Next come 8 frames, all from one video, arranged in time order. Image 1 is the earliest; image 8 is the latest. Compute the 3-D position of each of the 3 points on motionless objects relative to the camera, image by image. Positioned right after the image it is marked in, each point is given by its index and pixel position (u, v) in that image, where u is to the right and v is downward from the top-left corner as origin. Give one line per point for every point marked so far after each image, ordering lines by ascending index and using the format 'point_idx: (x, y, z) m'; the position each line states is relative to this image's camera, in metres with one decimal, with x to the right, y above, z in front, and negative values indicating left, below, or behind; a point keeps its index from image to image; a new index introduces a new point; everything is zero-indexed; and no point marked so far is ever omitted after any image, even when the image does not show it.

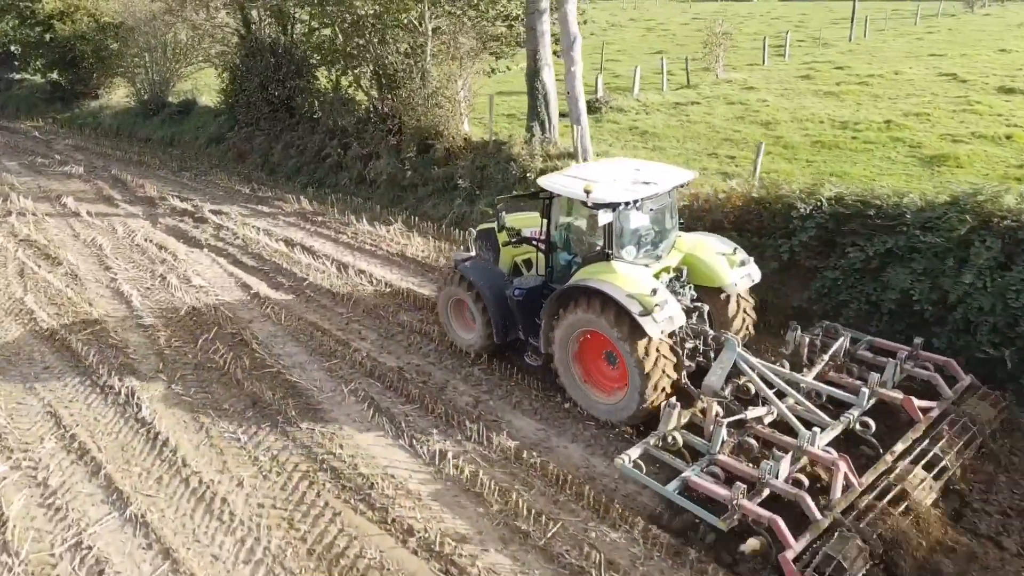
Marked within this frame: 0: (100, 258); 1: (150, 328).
0: (-5.9, +0.4, +10.1) m
1: (-4.1, -0.5, +7.9) m
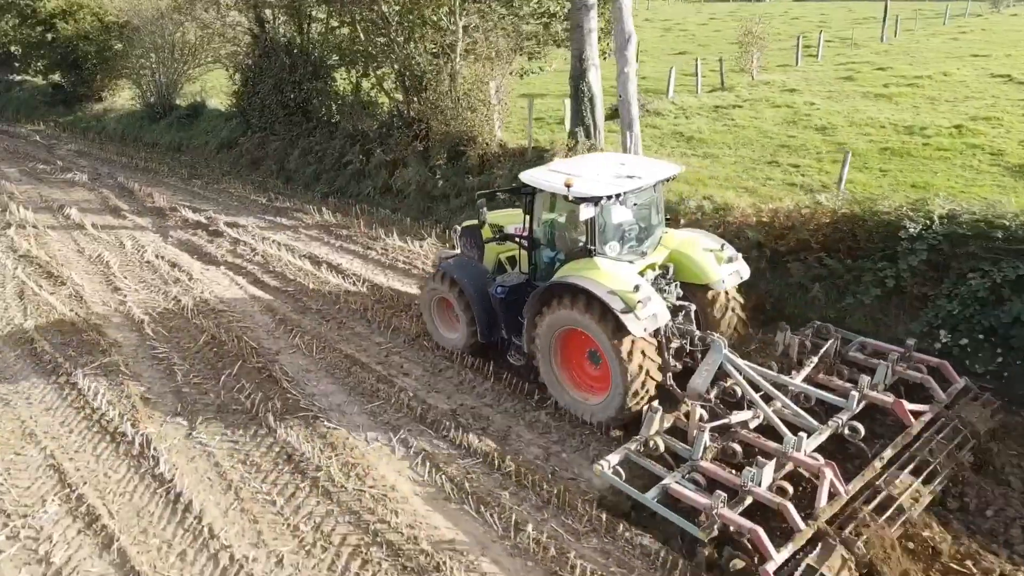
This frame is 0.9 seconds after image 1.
0: (-5.3, +0.1, +9.2) m
1: (-3.5, -0.7, +7.1) m
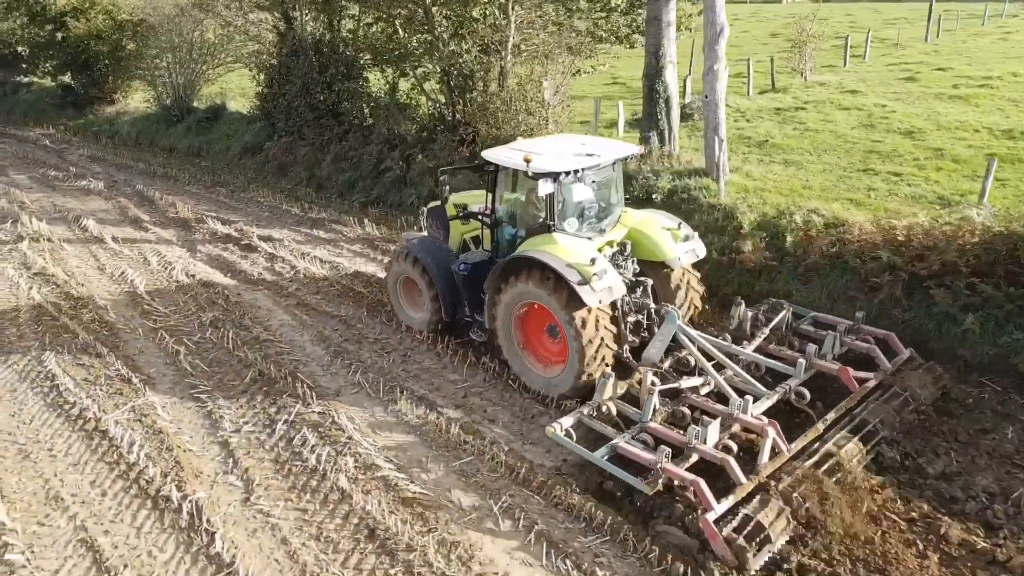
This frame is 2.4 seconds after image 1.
0: (-4.5, -0.1, +8.3) m
1: (-2.6, -1.0, +6.1) m
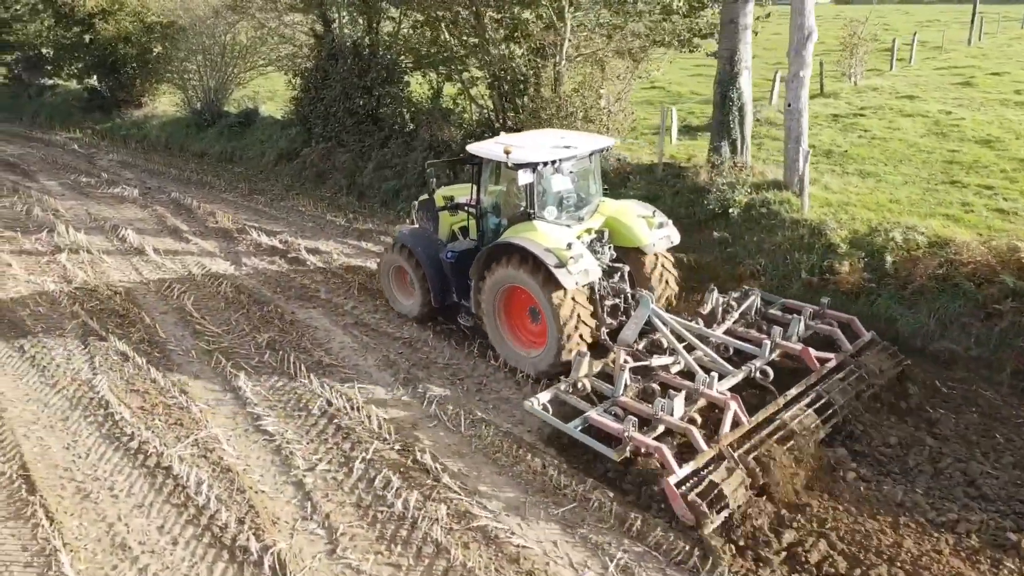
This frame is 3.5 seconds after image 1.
0: (-3.7, -0.3, +7.8) m
1: (-1.9, -1.2, +5.6) m
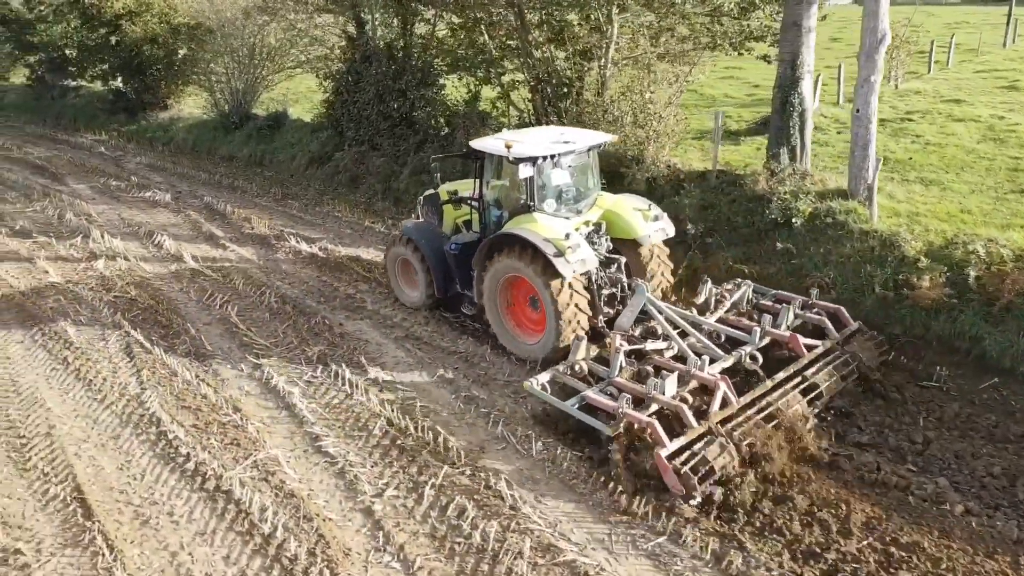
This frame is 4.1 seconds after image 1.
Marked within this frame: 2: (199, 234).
0: (-3.1, -0.4, +7.6) m
1: (-1.3, -1.3, +5.4) m
2: (-4.7, +0.8, +10.7) m
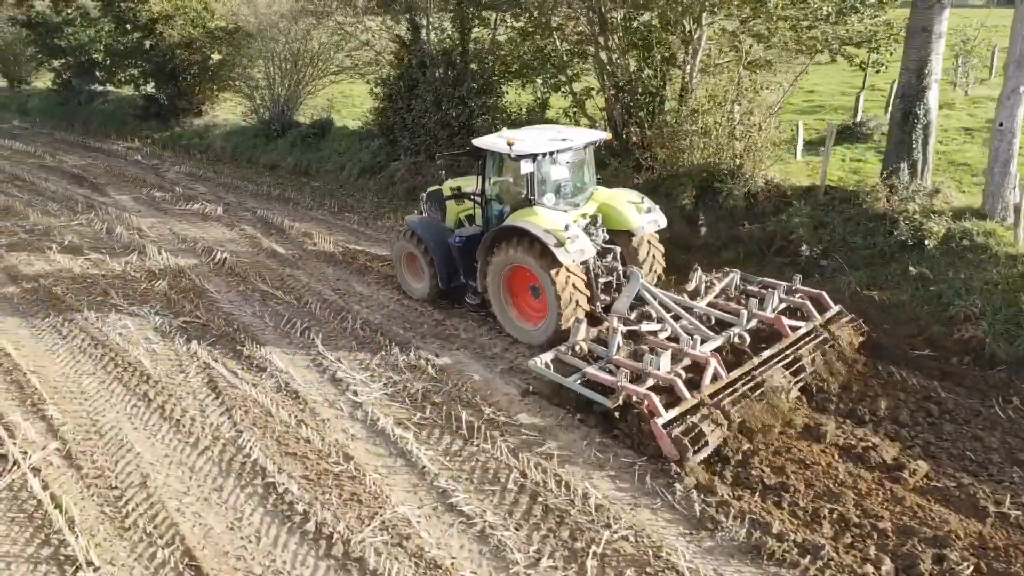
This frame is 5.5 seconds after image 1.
0: (-2.0, -0.7, +7.1) m
1: (-0.2, -1.6, +4.8) m
2: (-3.6, +0.5, +10.1) m
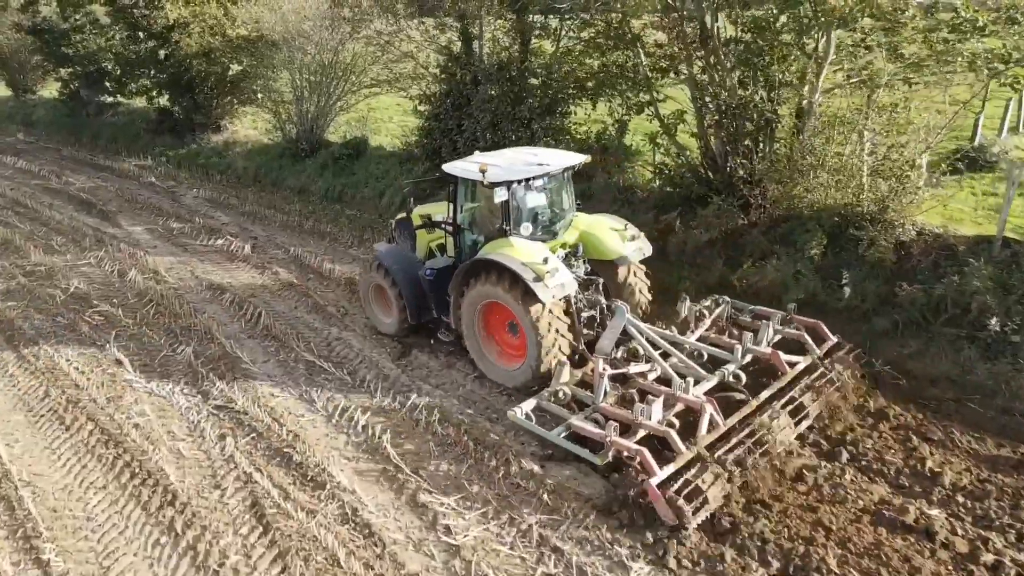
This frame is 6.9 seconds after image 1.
0: (-1.0, -1.4, +5.5) m
1: (+0.7, -2.3, +3.3) m
2: (-2.6, -0.2, +8.6) m
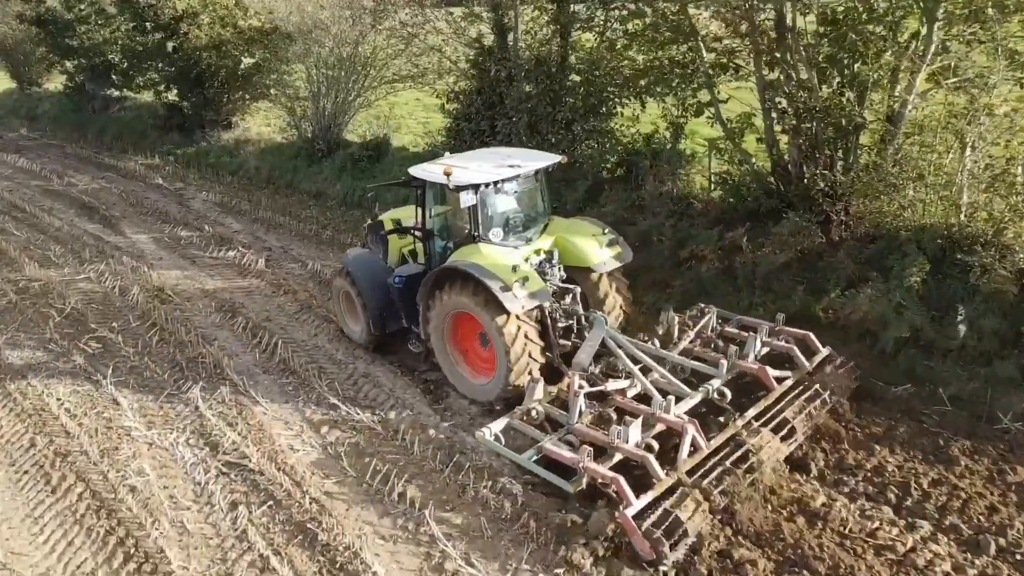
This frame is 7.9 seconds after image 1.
0: (-0.6, -1.7, +4.6) m
1: (+1.2, -2.7, +2.3) m
2: (-2.1, -0.4, +7.7) m
